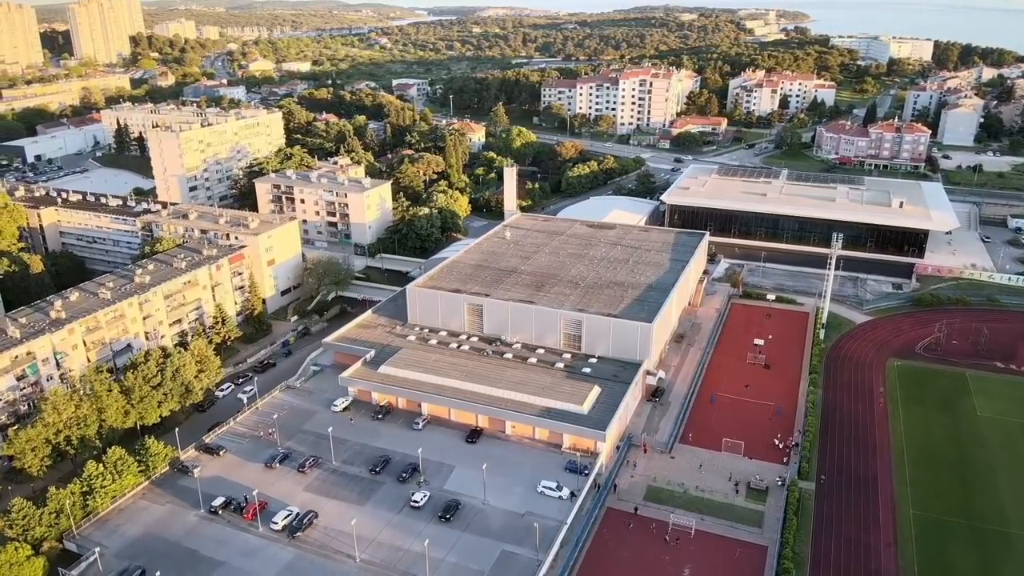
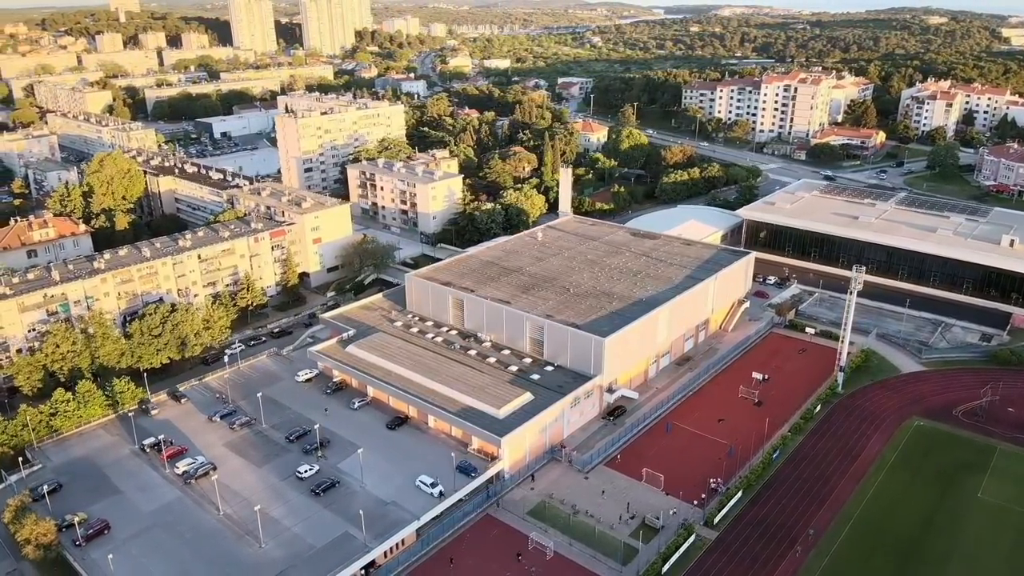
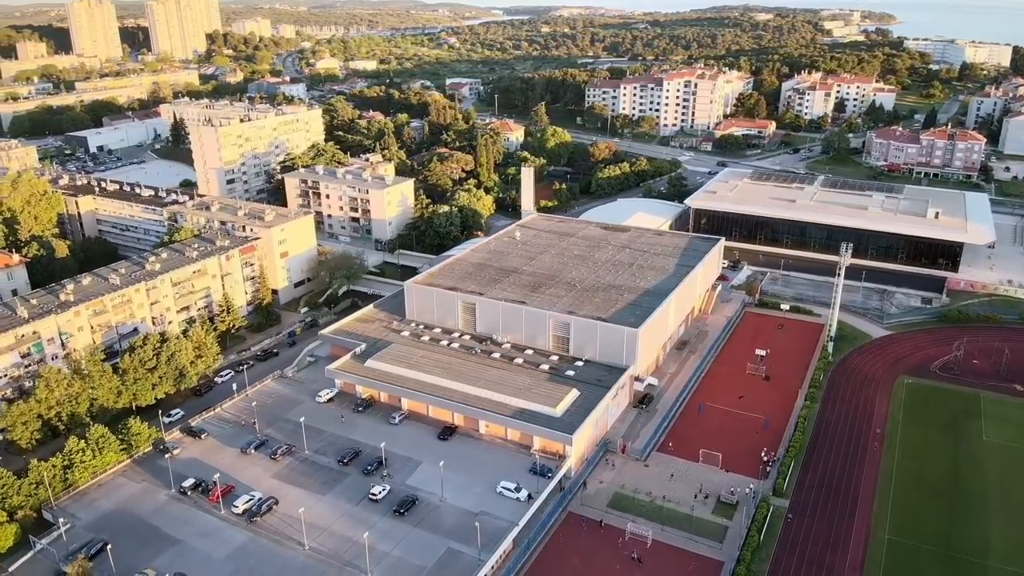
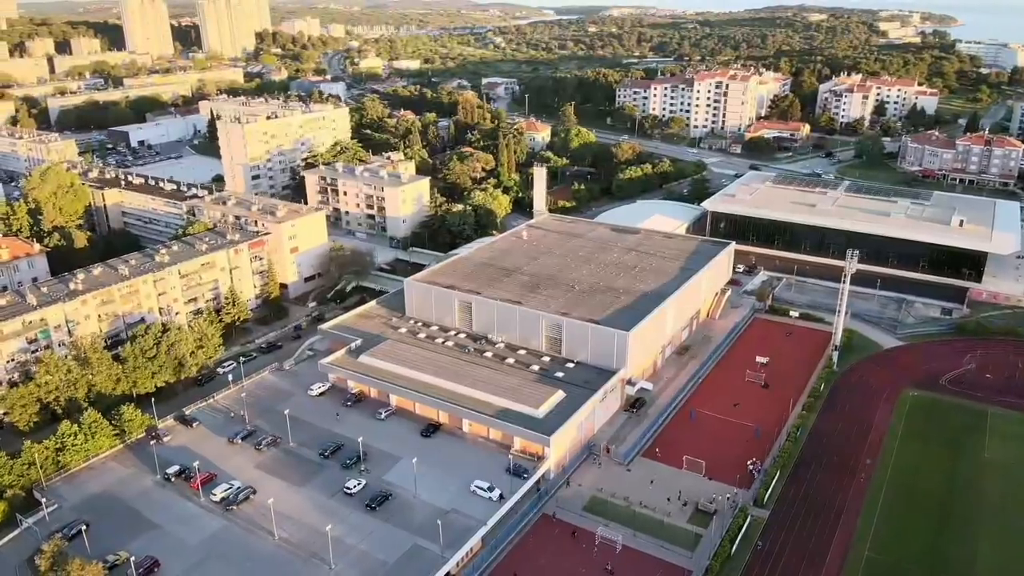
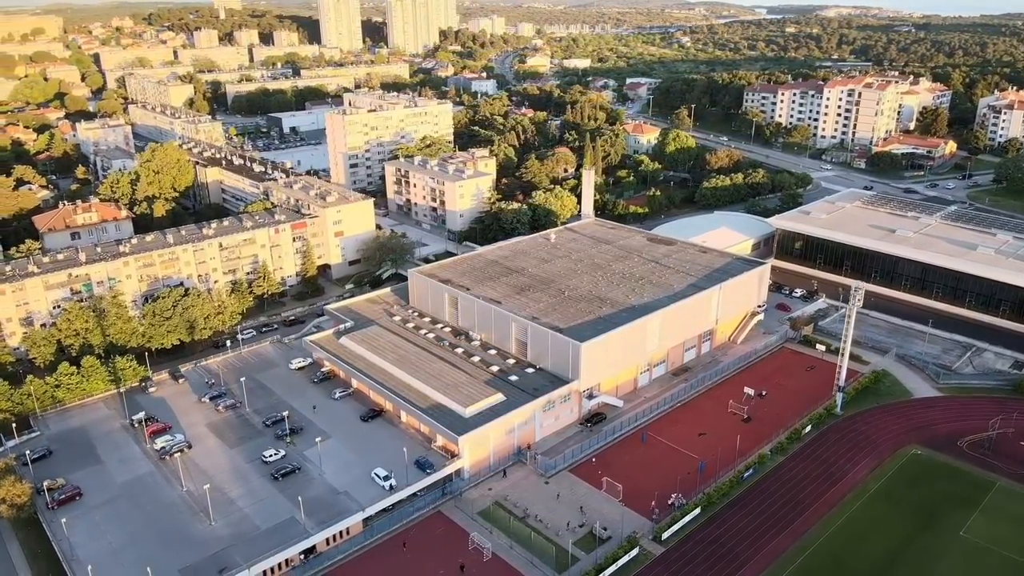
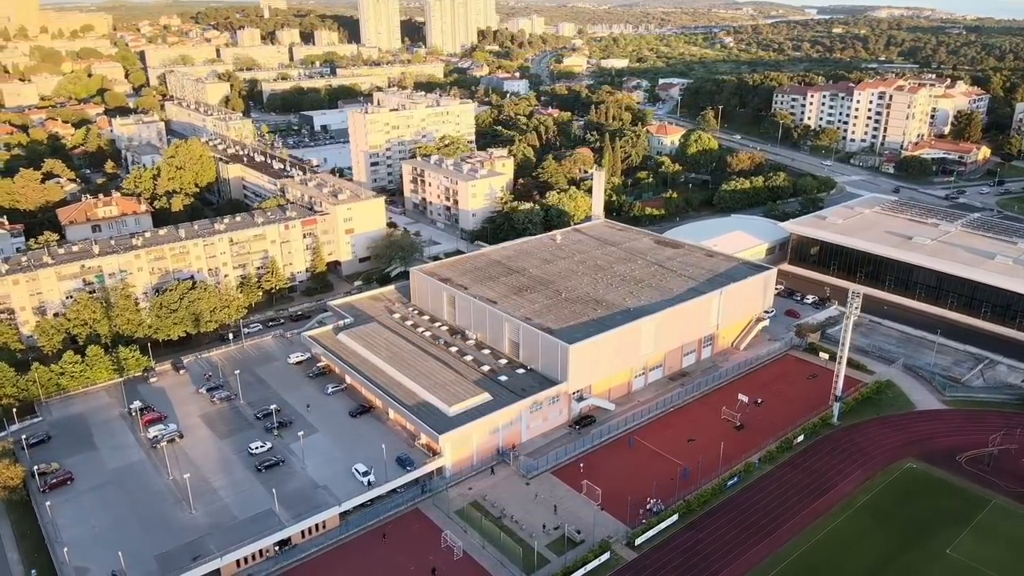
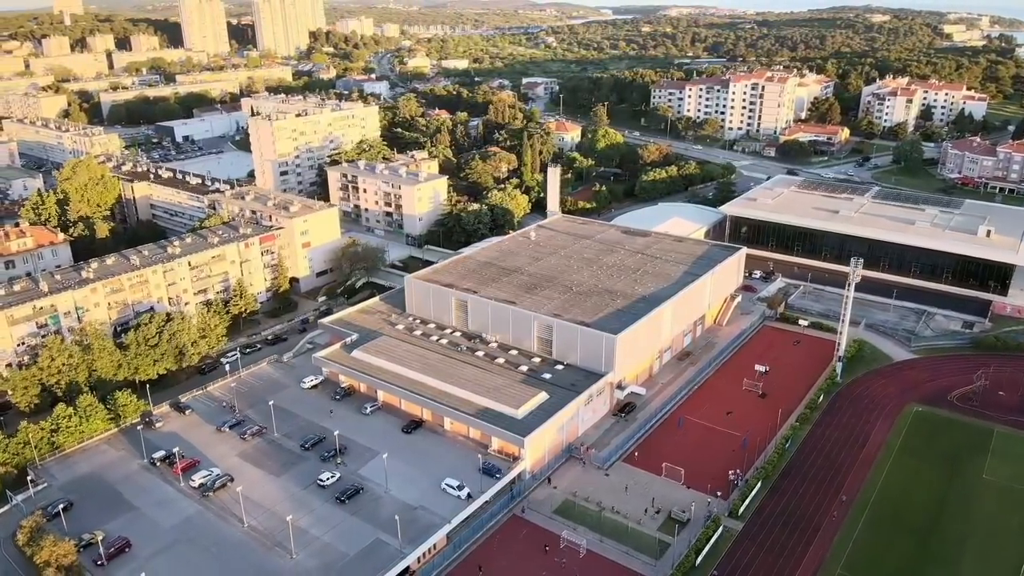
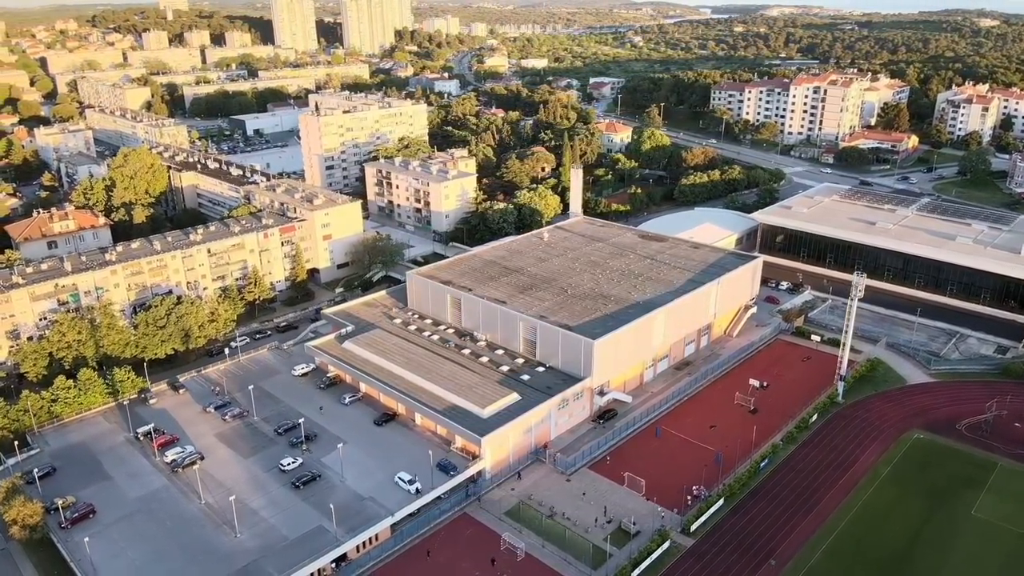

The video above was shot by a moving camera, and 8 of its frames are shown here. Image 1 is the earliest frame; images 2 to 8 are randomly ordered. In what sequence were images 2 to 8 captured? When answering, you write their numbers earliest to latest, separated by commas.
3, 4, 7, 2, 8, 5, 6
